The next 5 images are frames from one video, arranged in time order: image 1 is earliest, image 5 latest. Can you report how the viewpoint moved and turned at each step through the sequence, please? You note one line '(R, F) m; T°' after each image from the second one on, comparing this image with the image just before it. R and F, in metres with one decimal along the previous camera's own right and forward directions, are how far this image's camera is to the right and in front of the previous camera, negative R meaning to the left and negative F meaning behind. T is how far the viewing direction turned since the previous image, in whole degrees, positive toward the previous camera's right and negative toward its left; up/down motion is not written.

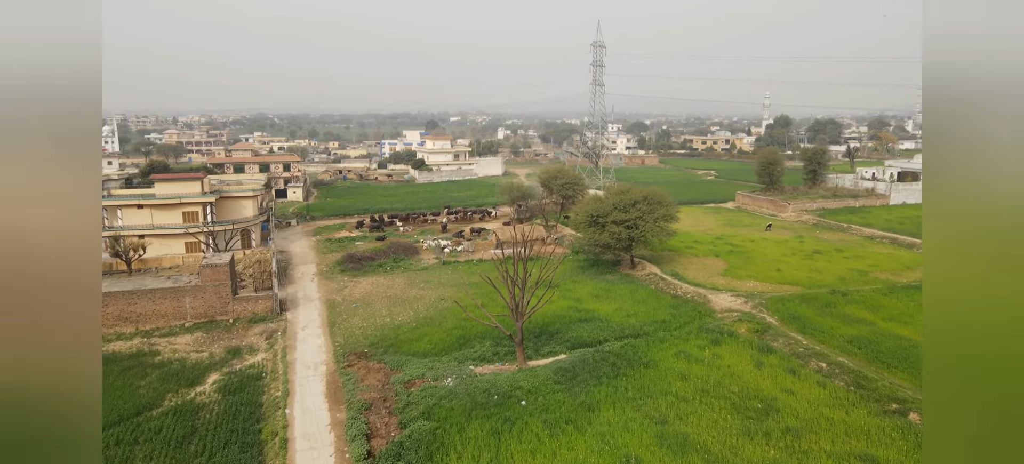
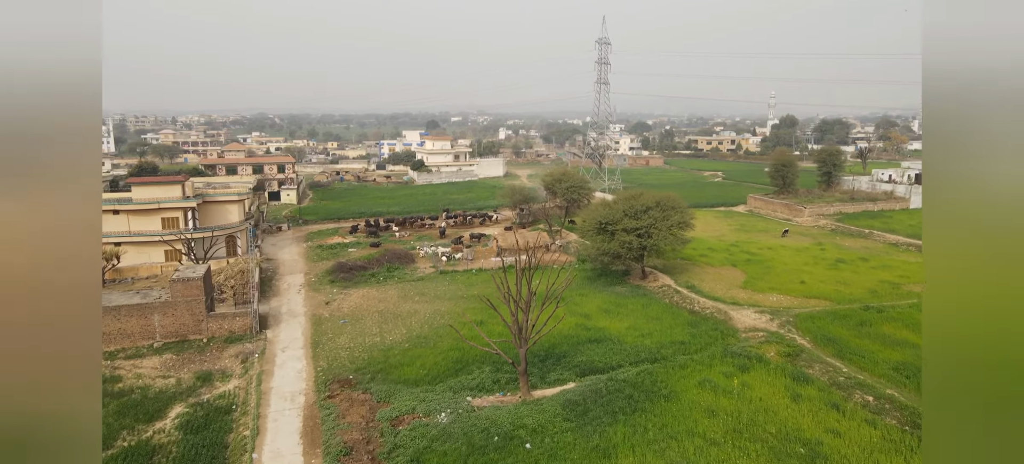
(0.0, +1.0) m; 0°
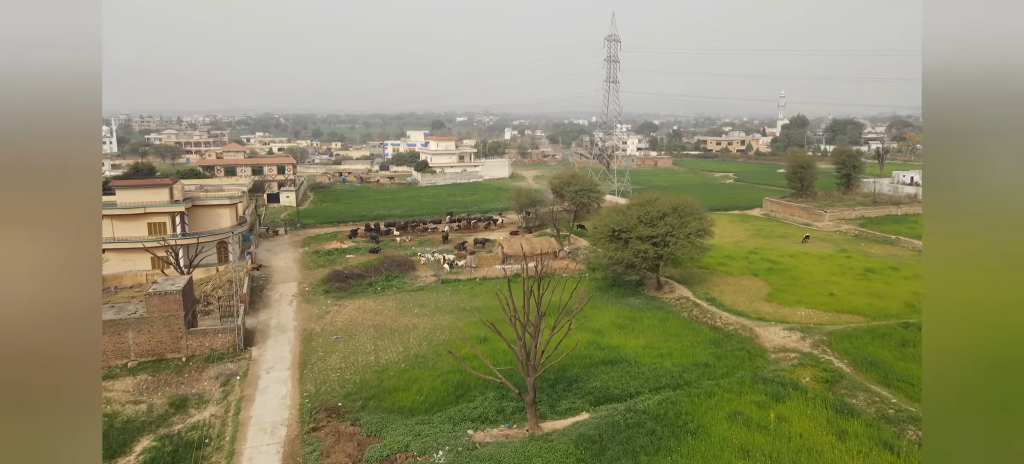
(0.0, +0.8) m; -1°
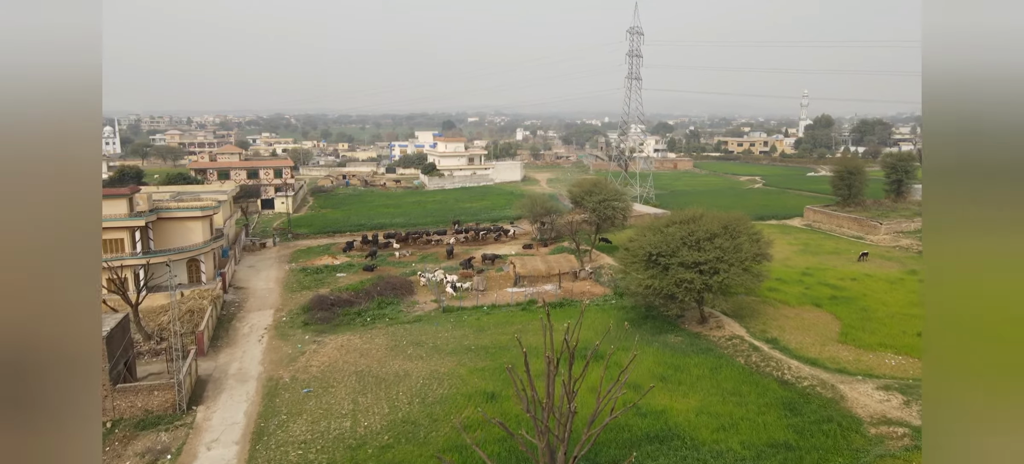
(-0.1, +2.0) m; -1°
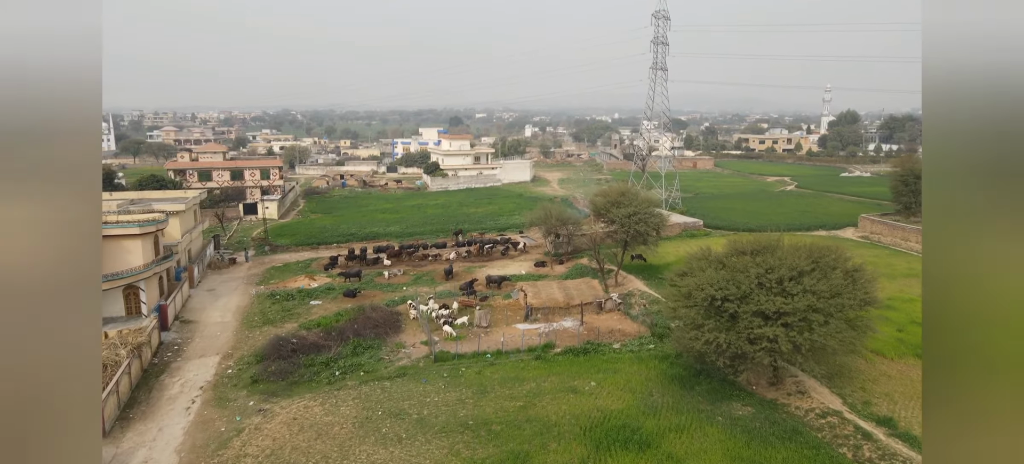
(-0.1, +2.4) m; -1°
